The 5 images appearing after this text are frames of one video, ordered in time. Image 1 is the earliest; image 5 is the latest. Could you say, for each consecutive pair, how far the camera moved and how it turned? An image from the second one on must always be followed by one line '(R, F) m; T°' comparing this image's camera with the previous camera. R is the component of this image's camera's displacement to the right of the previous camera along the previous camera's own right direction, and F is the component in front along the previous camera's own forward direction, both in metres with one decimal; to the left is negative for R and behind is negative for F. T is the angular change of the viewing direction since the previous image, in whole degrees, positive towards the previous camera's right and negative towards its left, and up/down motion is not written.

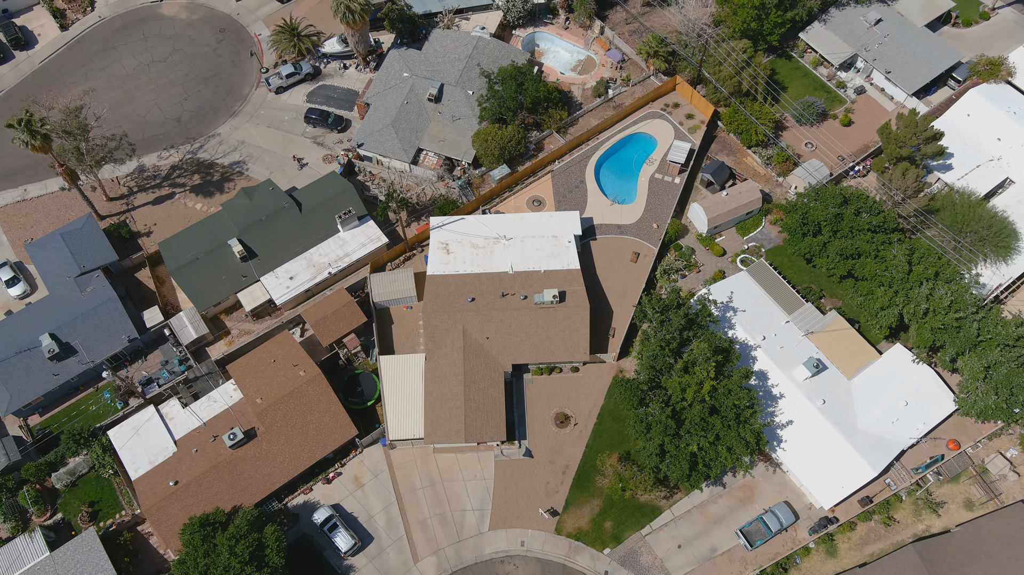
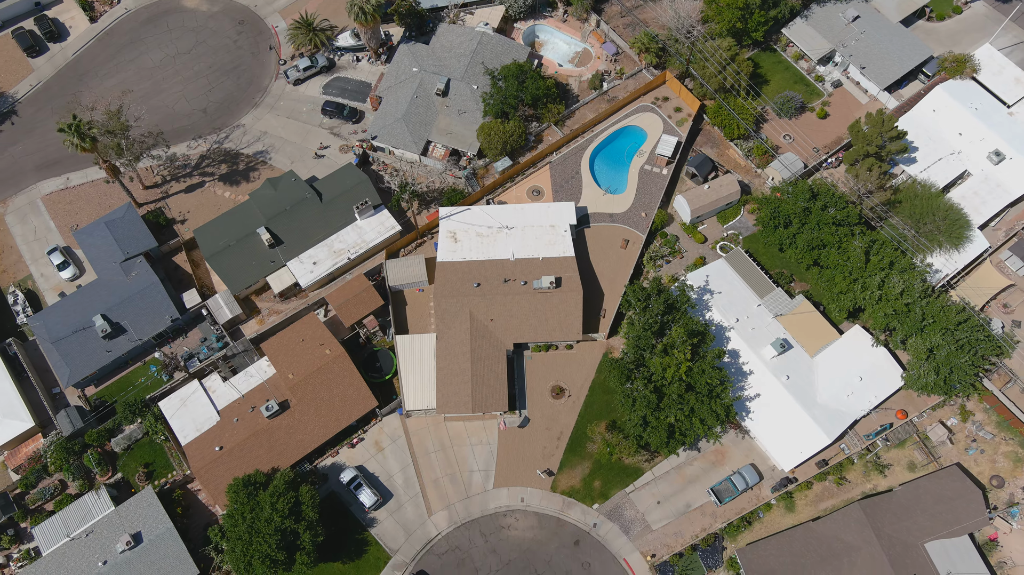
(+0.1, -5.1) m; 0°
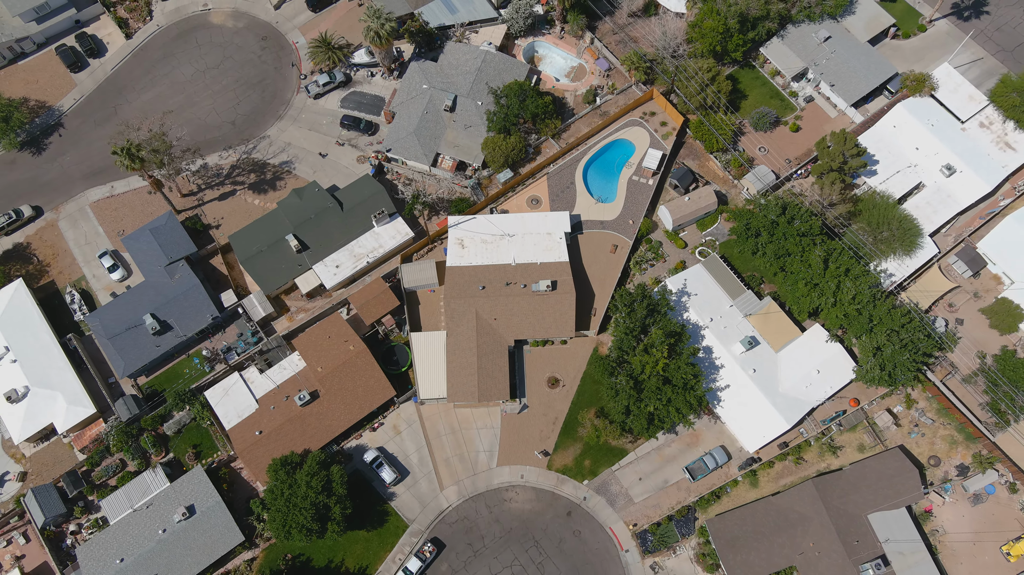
(+0.2, -6.4) m; 0°
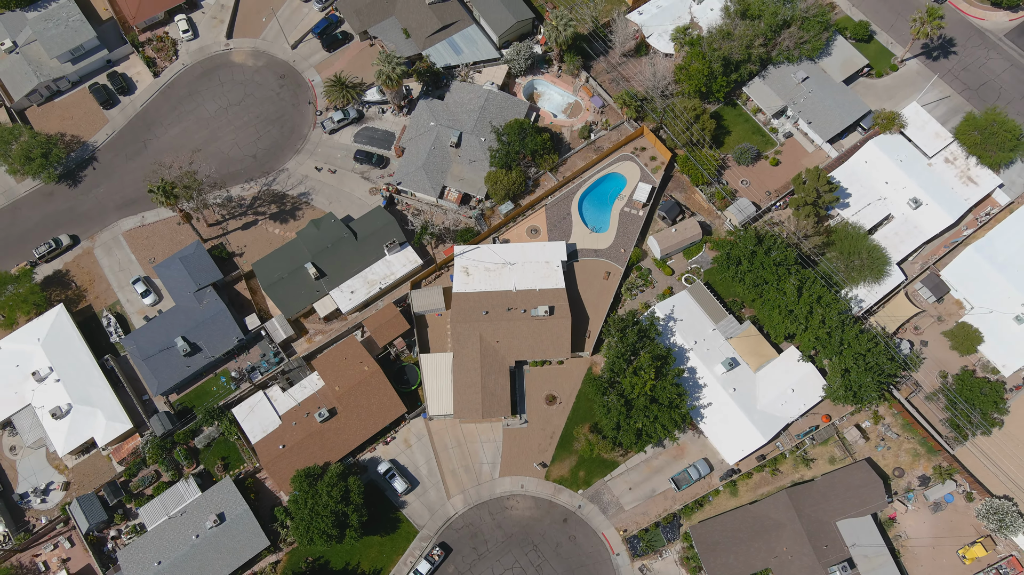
(+0.2, -5.0) m; 0°
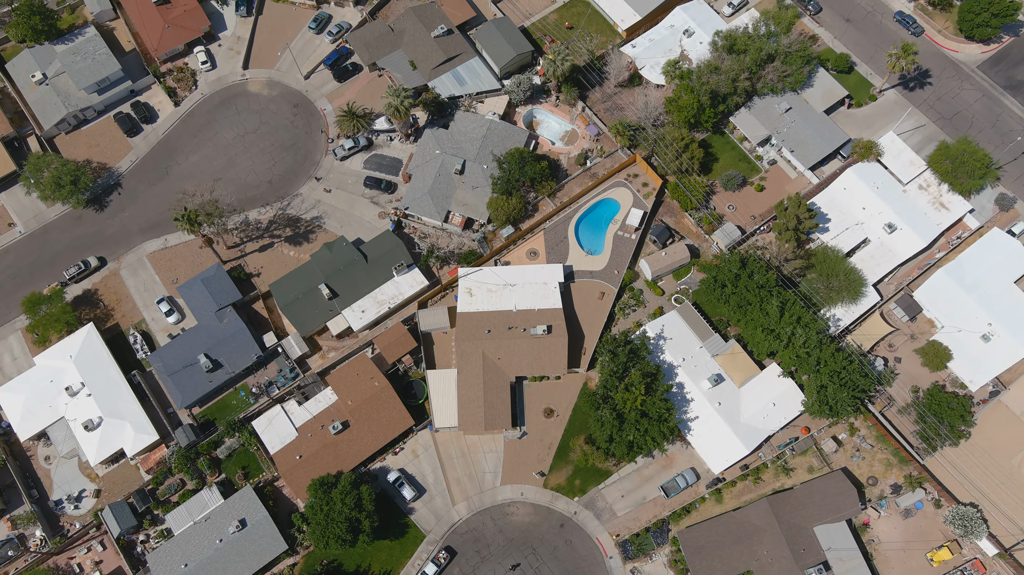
(+0.2, -4.3) m; 0°
